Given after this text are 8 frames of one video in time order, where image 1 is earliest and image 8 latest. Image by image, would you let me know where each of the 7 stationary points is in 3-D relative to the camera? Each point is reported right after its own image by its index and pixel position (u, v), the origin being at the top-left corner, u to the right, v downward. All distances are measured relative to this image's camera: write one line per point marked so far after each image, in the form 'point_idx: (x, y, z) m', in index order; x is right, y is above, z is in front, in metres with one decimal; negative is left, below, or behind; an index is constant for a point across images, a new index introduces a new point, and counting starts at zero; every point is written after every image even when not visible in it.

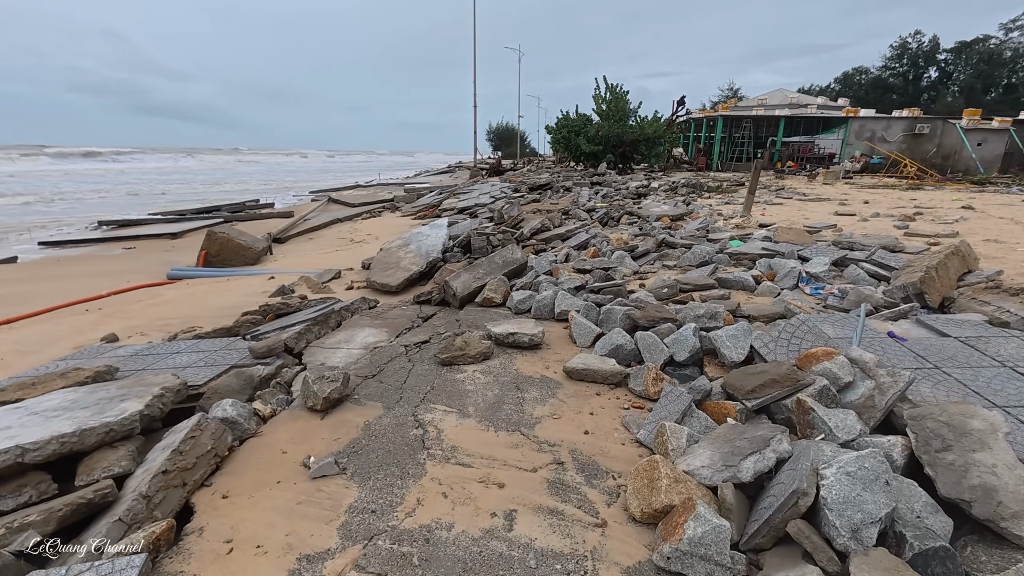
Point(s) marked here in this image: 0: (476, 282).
0: (-0.3, +0.1, +4.5) m
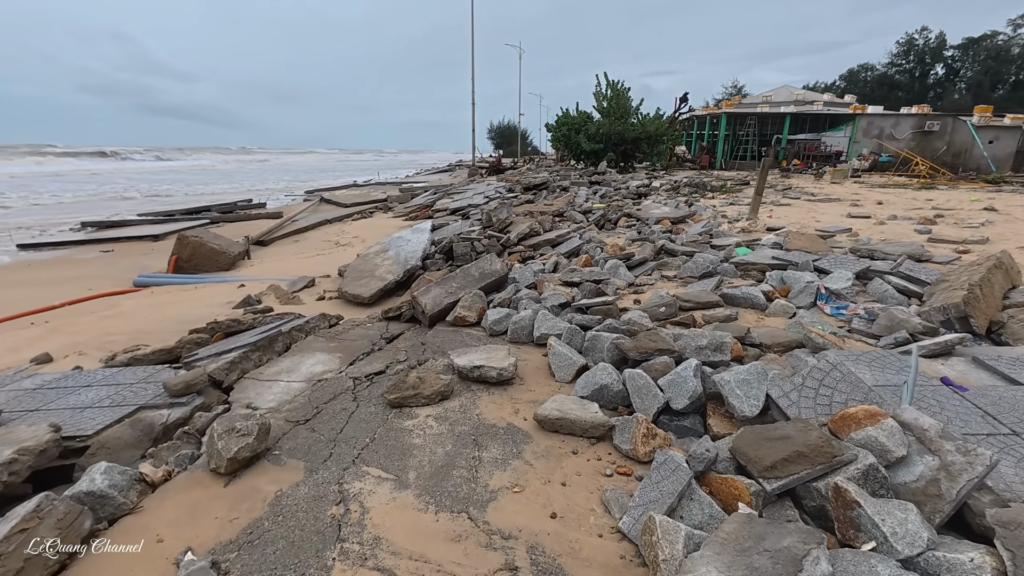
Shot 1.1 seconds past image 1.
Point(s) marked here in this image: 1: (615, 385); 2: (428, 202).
0: (-0.5, -0.1, +4.0) m
1: (+0.5, -0.5, +2.4) m
2: (-2.6, +2.7, +15.0) m
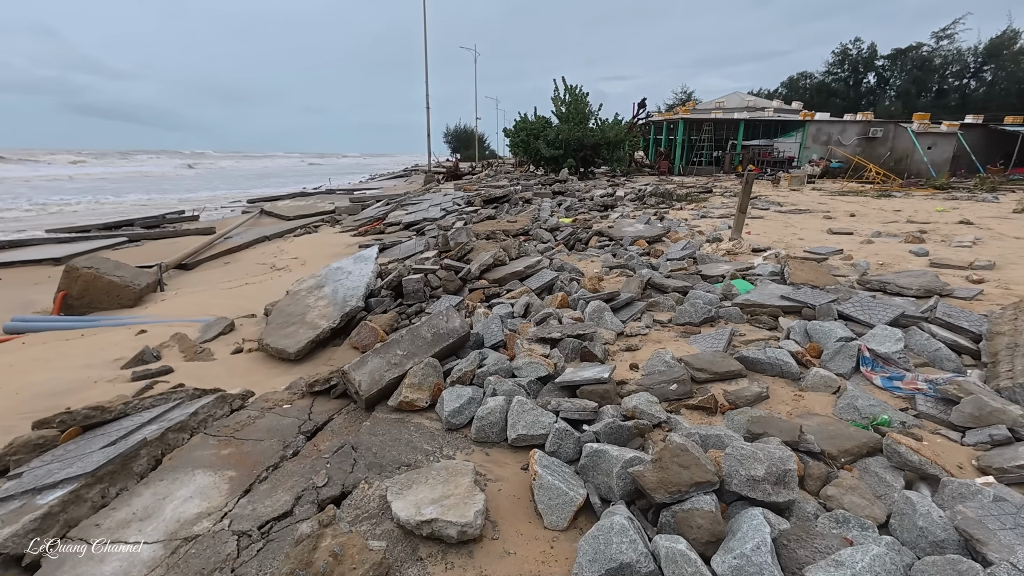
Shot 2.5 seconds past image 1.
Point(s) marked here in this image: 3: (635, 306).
0: (-0.8, -0.5, +3.0) m
1: (+0.4, -0.9, +1.6) m
2: (-3.8, +2.1, +13.8) m
3: (+1.1, -0.2, +4.3) m
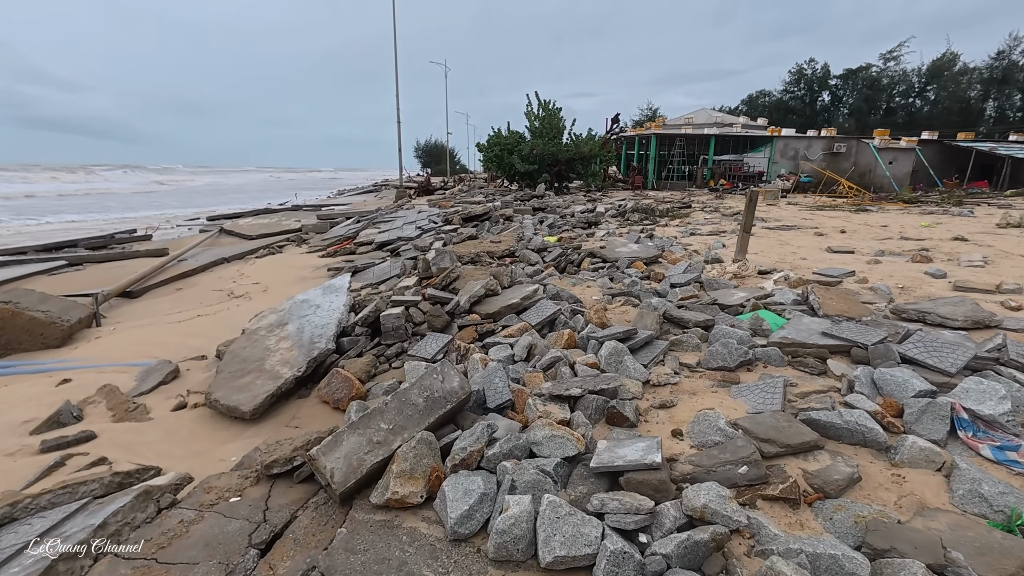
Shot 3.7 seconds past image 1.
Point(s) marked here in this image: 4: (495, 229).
0: (-0.7, -0.8, +2.3) m
1: (+0.6, -1.1, +0.9) m
2: (-4.4, +1.5, +13.0) m
3: (+1.1, -0.4, +3.7) m
4: (-0.3, +1.2, +9.7) m
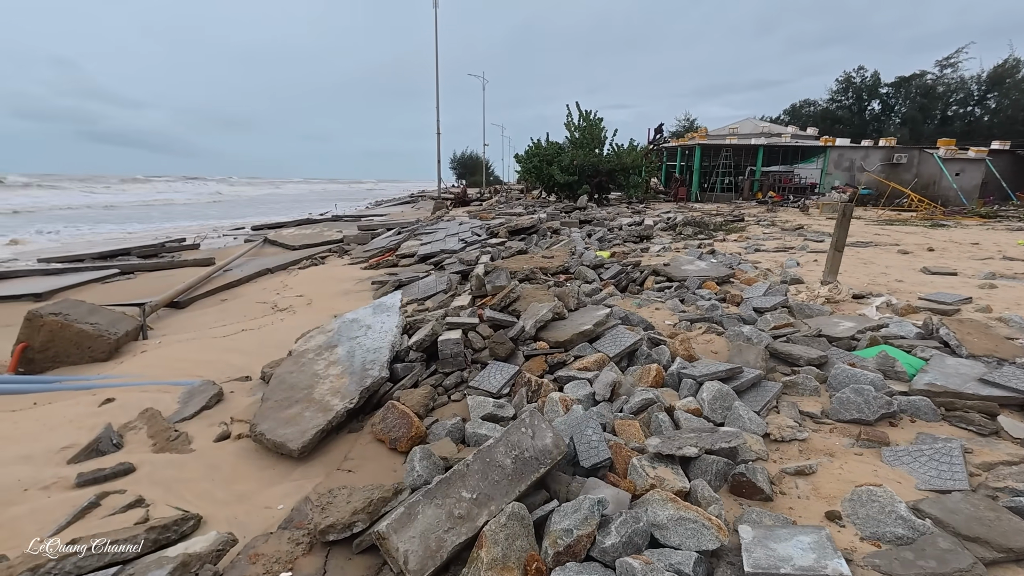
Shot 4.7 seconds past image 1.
0: (-0.2, -0.9, +1.9) m
1: (+1.0, -1.3, +0.4) m
2: (-3.2, +1.2, +12.8) m
3: (+1.6, -0.6, +3.1) m
4: (+0.6, +0.9, +9.2) m
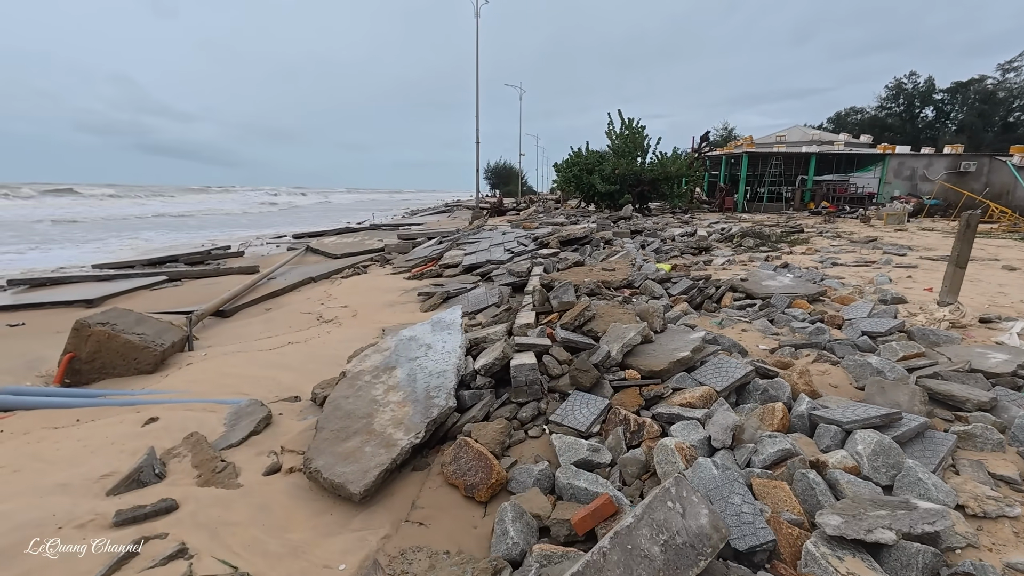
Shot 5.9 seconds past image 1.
0: (+0.2, -1.0, +1.4) m
1: (+1.3, -1.3, -0.2) m
2: (-2.0, +0.9, +12.5) m
3: (+2.2, -0.8, +2.5) m
4: (+1.6, +0.6, +8.7) m
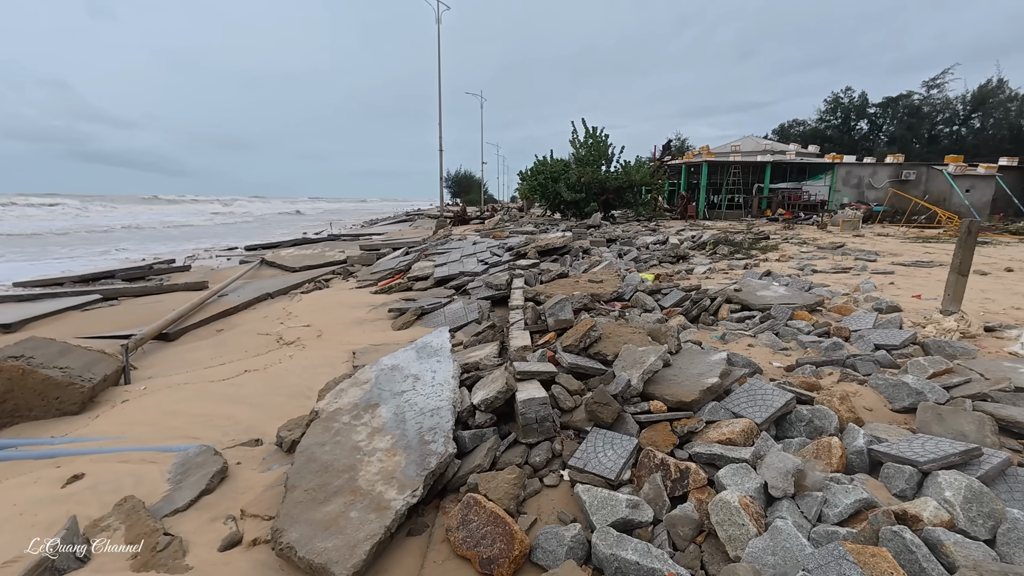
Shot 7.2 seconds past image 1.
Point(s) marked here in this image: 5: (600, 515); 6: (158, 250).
0: (+0.5, -1.1, +0.9) m
1: (+1.7, -1.4, -0.6) m
2: (-2.7, +0.6, +11.8) m
3: (+2.3, -0.9, +2.2) m
4: (+1.2, +0.4, +8.3) m
5: (+0.4, -1.1, +2.3) m
6: (-13.5, +1.5, +18.3) m
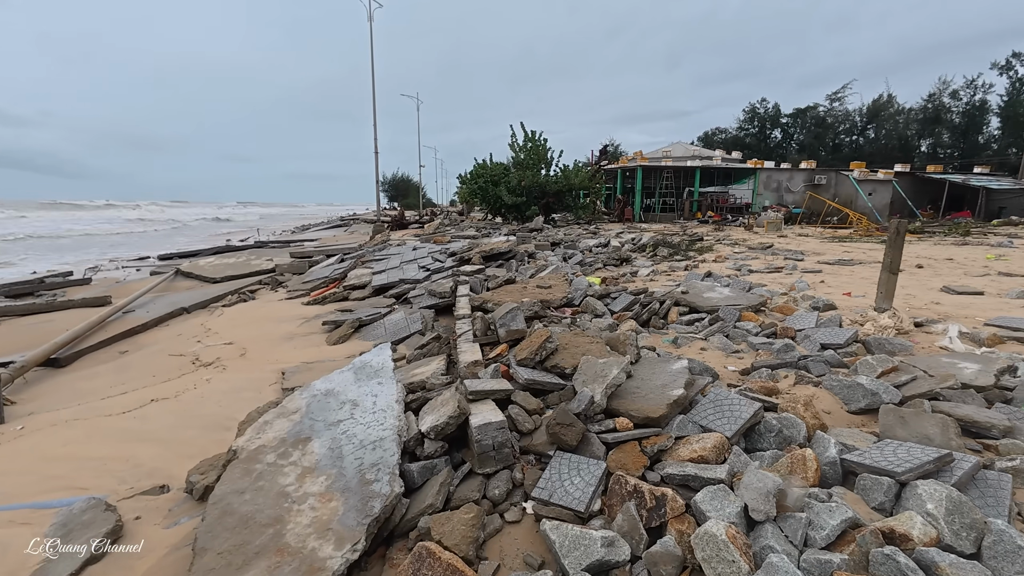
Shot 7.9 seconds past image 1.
0: (+0.5, -1.2, +0.7) m
1: (+1.9, -1.4, -0.7) m
2: (-4.1, +0.3, +11.1) m
3: (+2.1, -0.9, +2.1) m
4: (+0.2, +0.3, +8.1) m
5: (+0.3, -1.1, +2.0) m
6: (-15.6, +1.0, +16.2) m
